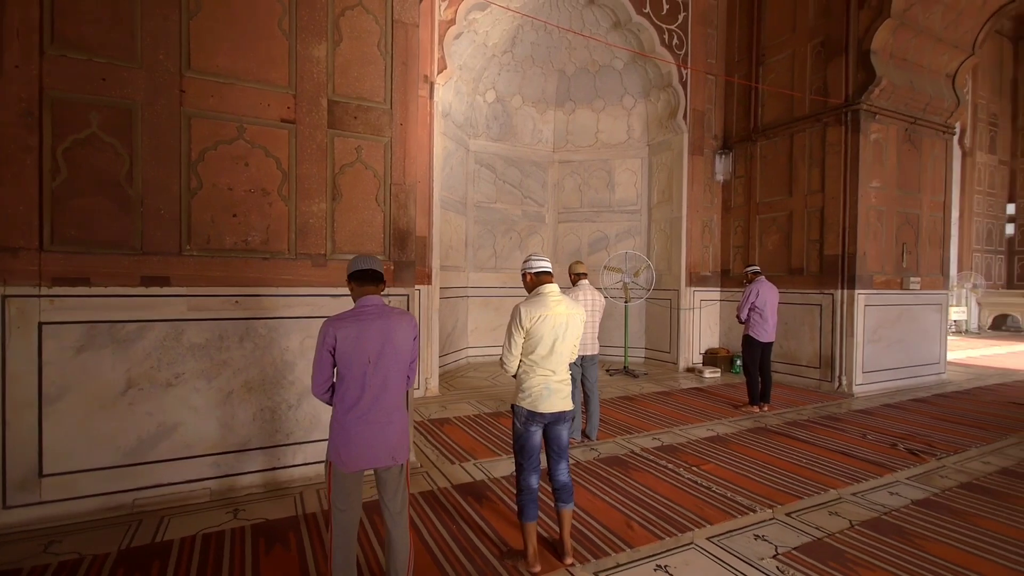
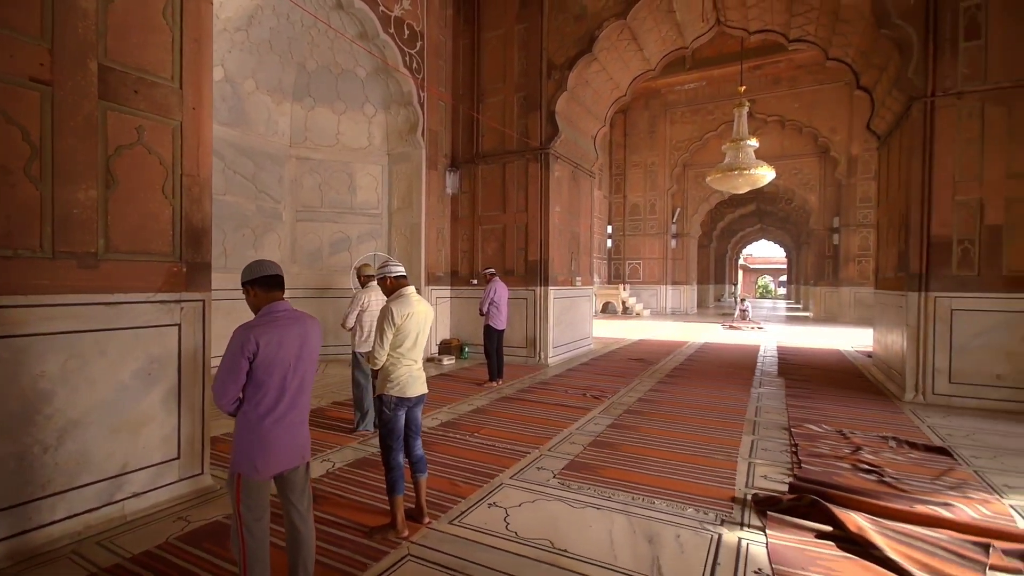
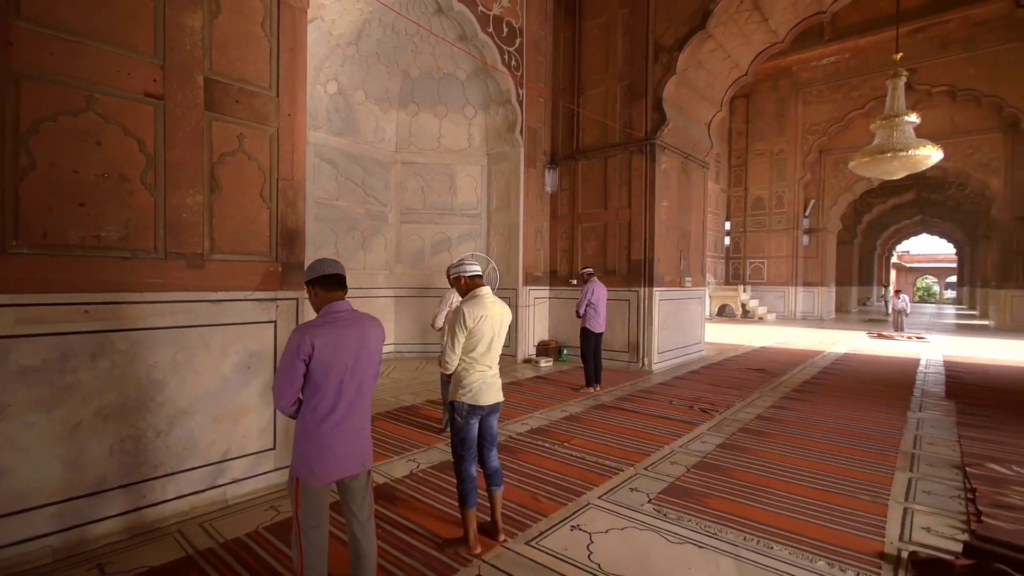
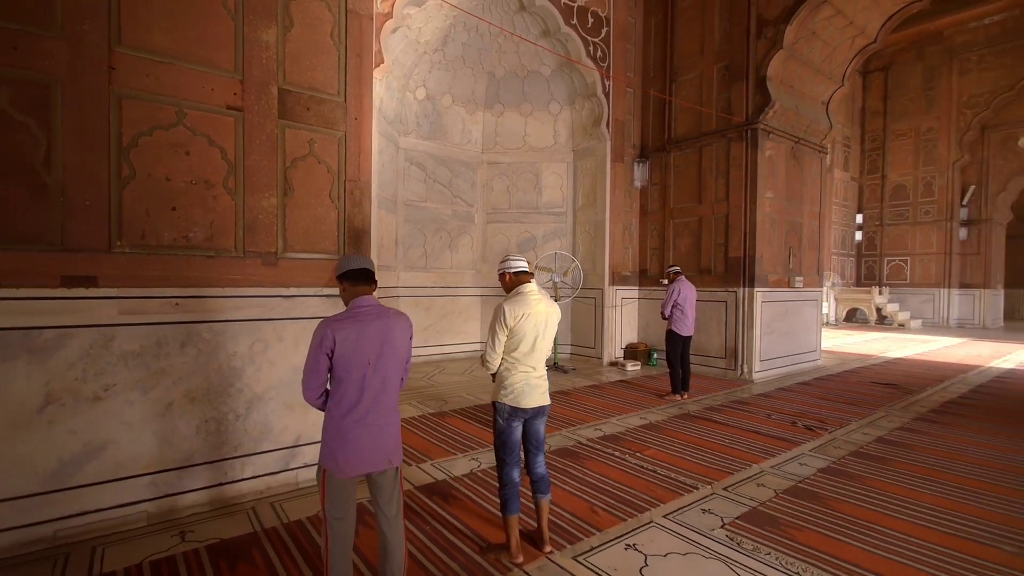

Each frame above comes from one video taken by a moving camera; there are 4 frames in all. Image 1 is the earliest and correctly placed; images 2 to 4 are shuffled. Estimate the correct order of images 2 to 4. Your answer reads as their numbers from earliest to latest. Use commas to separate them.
4, 3, 2
